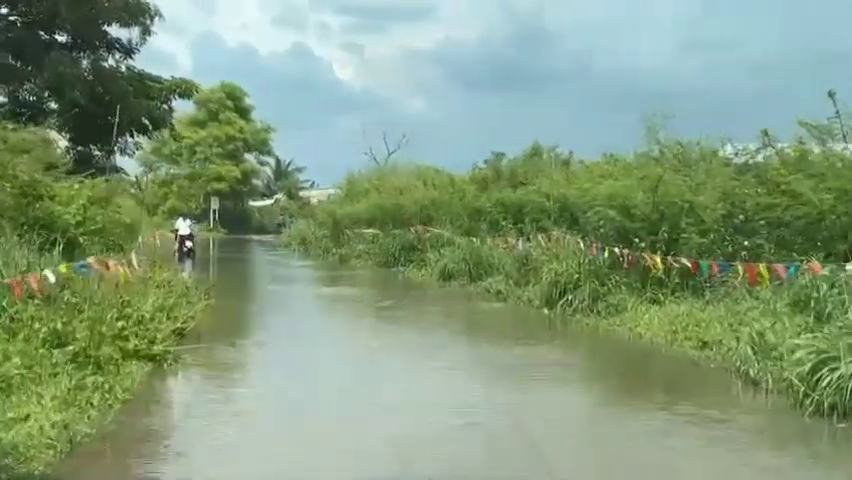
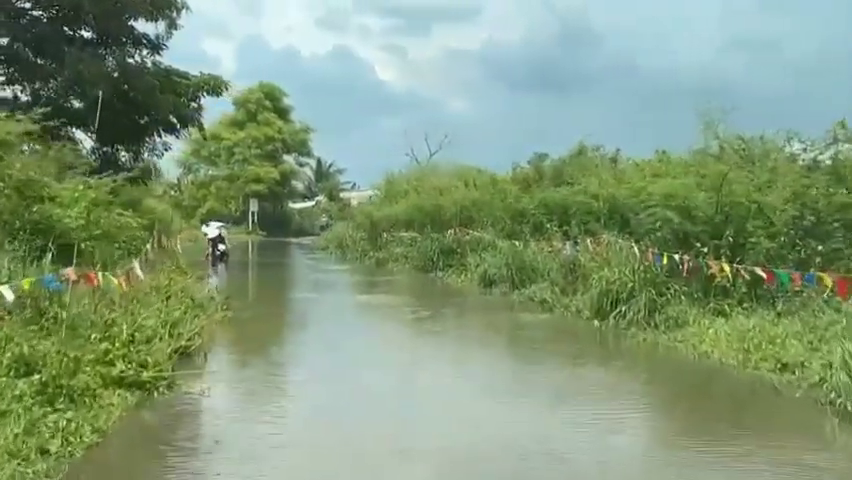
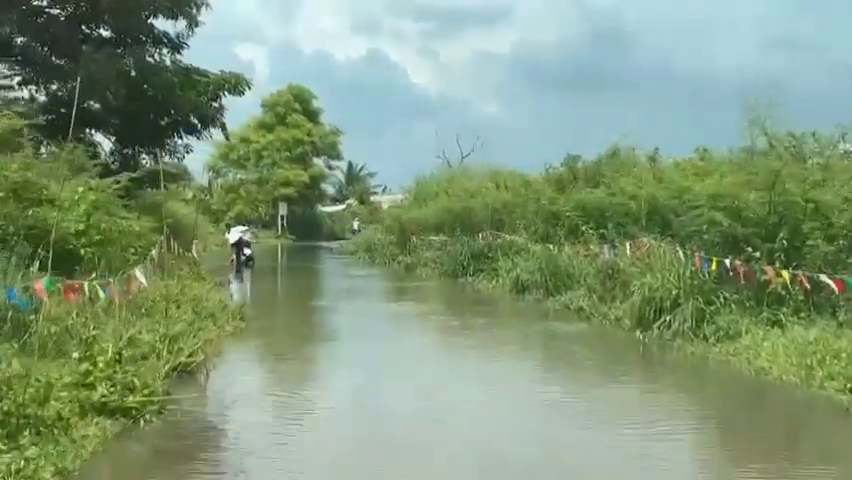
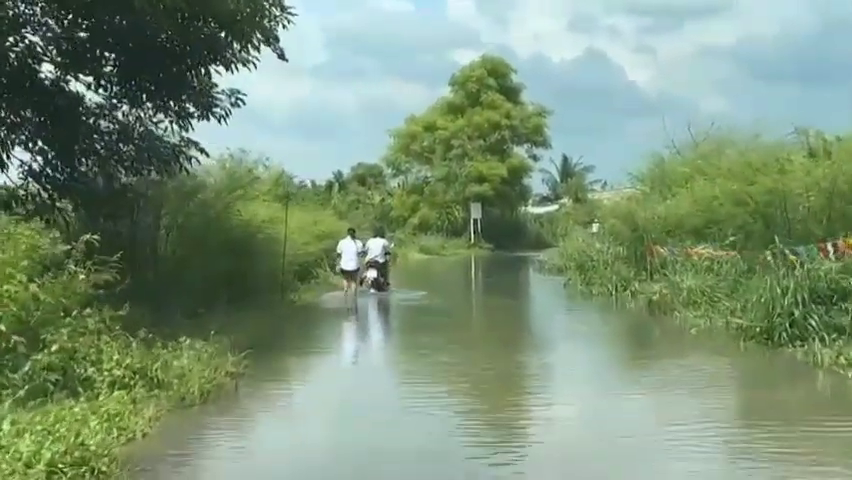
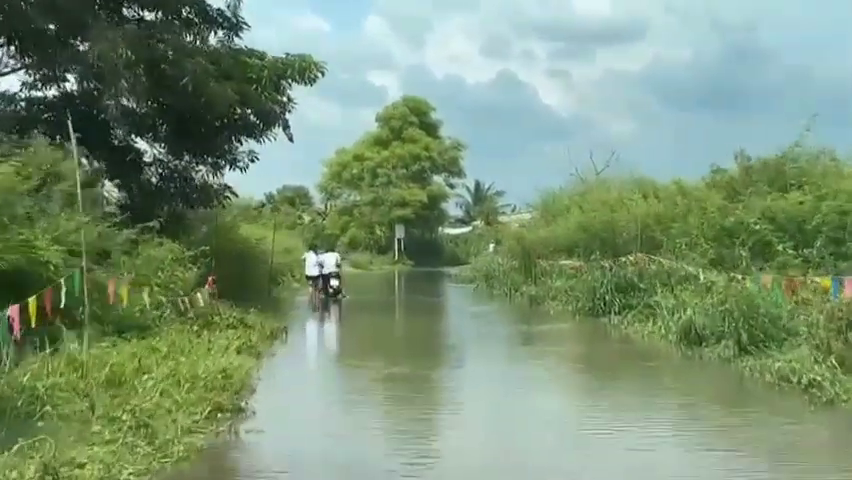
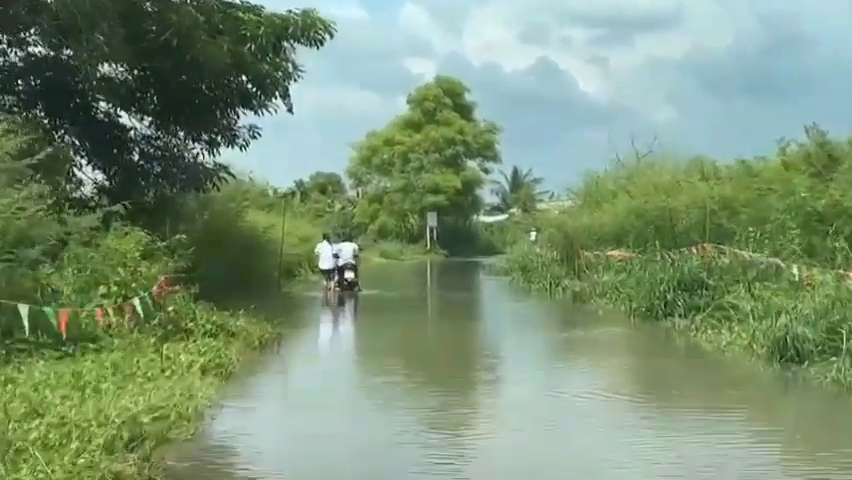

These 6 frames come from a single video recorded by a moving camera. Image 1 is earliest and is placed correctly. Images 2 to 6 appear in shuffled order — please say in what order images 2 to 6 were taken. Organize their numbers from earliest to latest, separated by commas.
2, 3, 5, 6, 4
